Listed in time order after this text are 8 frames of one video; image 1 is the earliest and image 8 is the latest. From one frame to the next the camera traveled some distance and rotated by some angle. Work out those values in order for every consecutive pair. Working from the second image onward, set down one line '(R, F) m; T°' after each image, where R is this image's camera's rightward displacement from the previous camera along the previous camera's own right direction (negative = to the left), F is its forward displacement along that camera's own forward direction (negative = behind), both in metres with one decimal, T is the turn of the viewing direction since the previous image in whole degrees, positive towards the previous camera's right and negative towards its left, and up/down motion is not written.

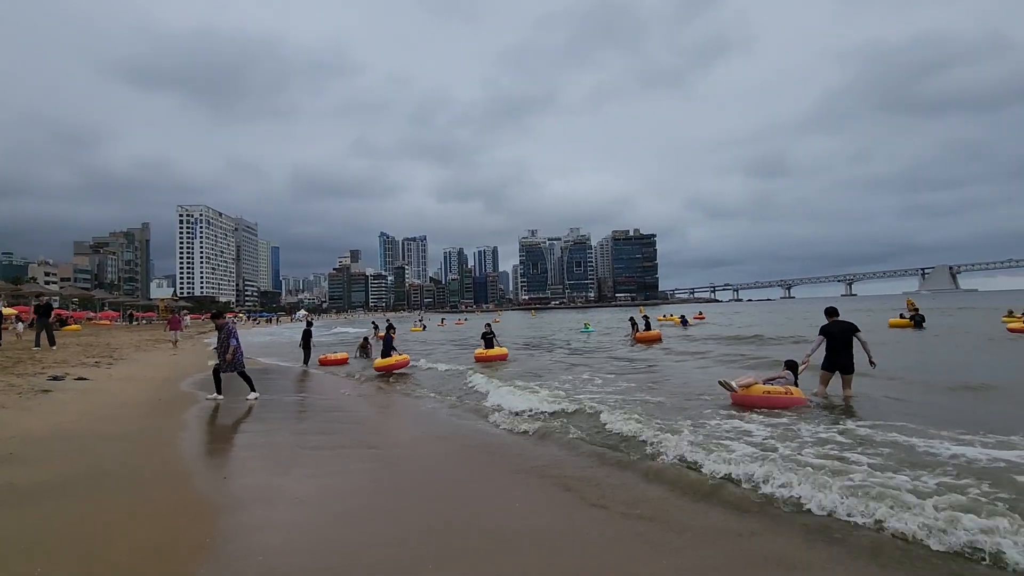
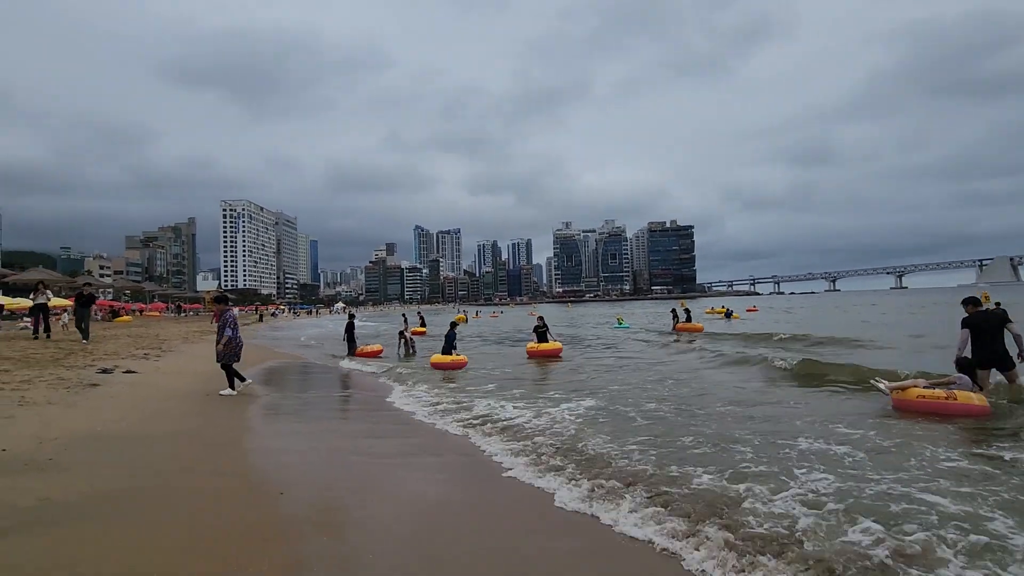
(-0.5, +0.8) m; -4°
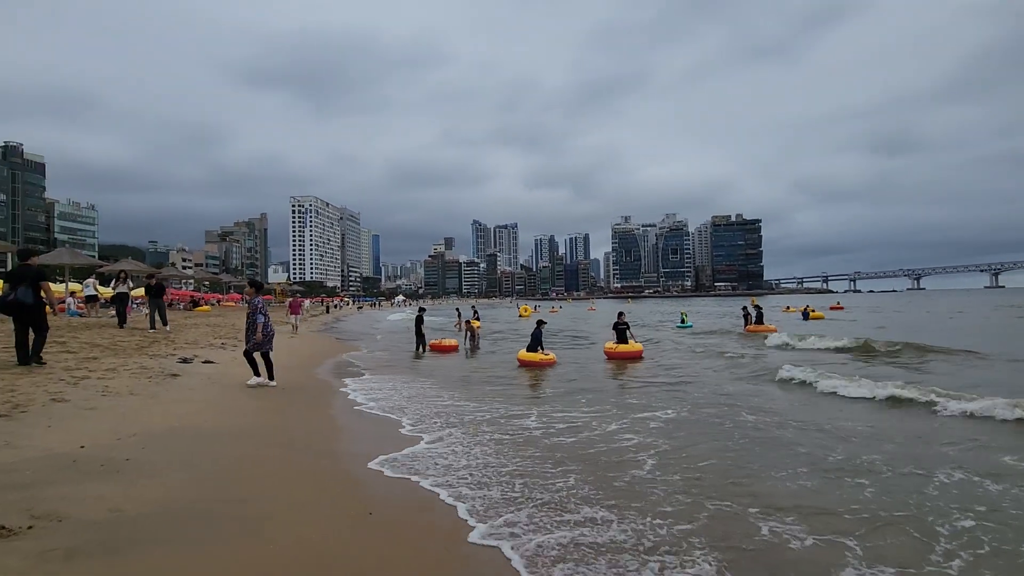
(-0.5, +0.7) m; -6°
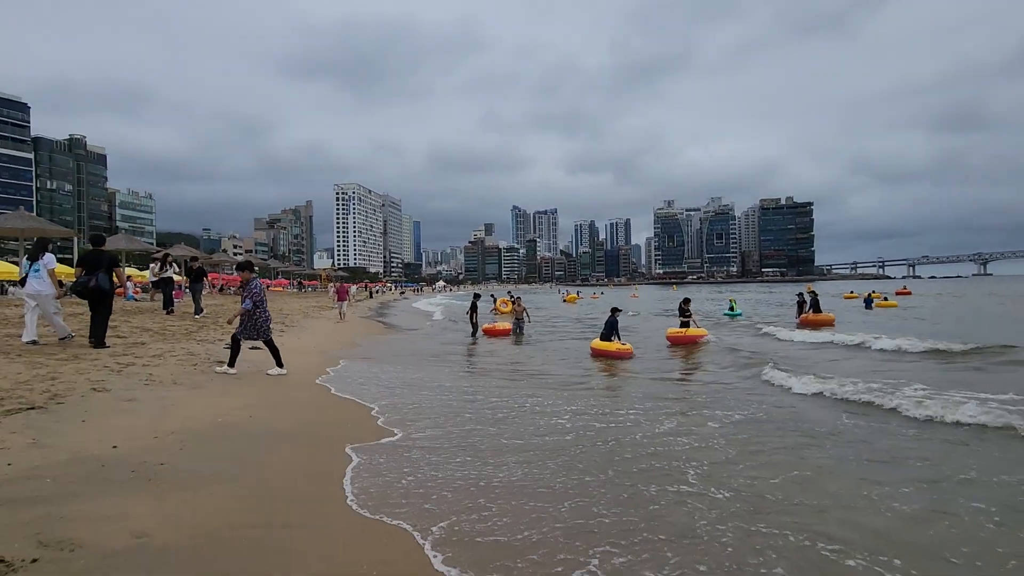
(-0.4, +0.8) m; -4°
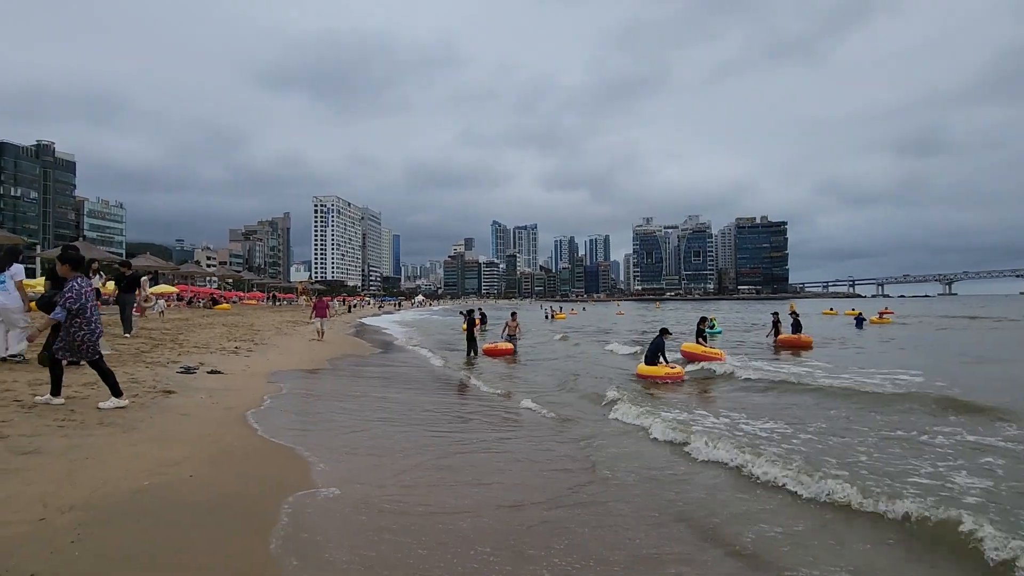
(-0.4, +1.3) m; +2°
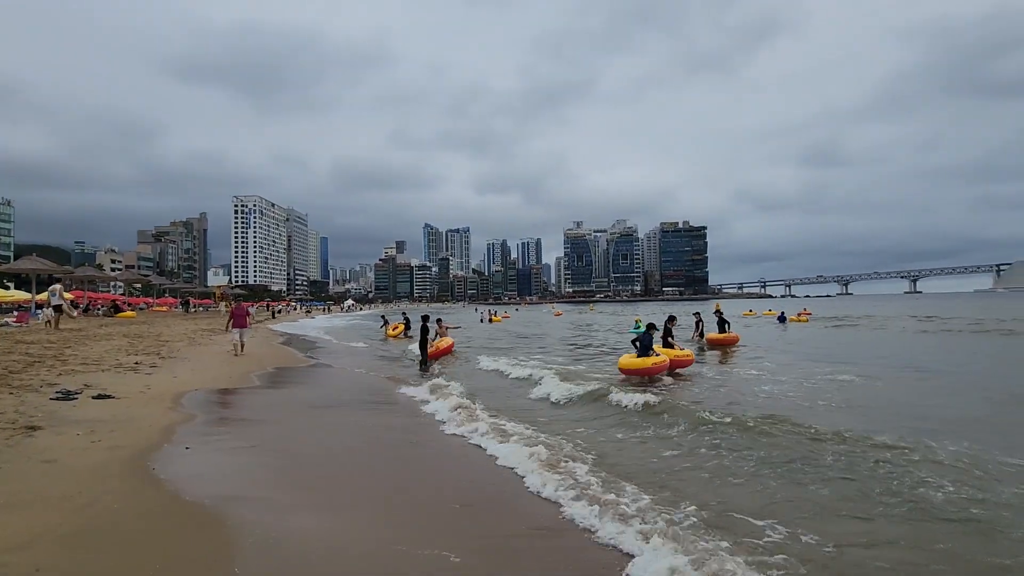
(-0.3, +1.0) m; +7°
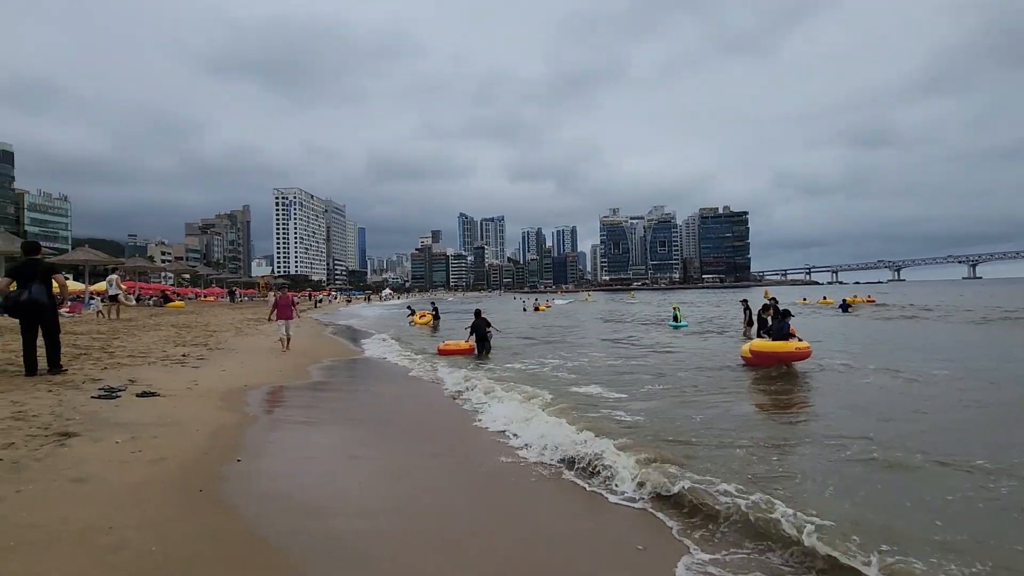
(-0.6, +1.0) m; -4°
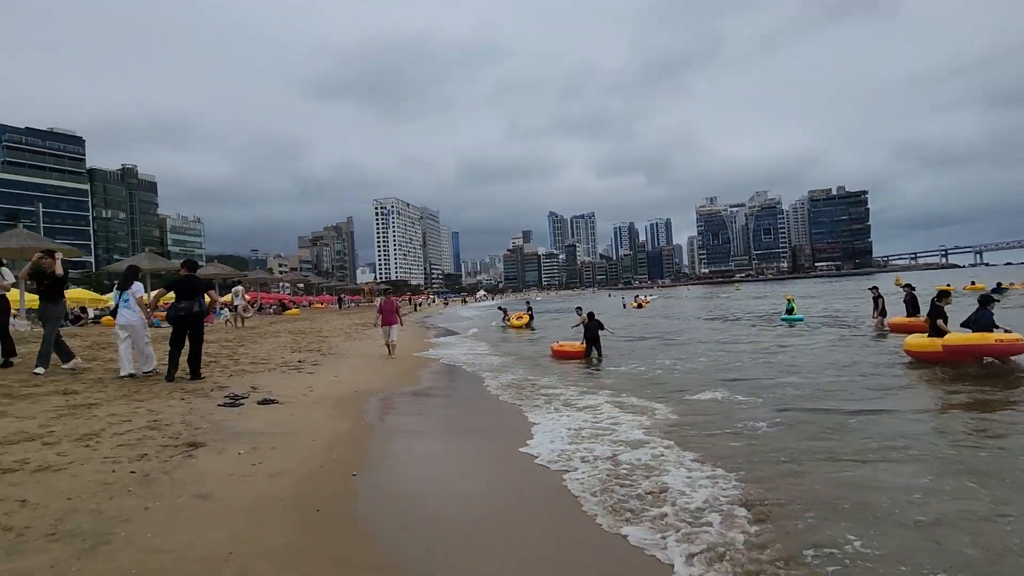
(-0.3, +0.5) m; -10°
